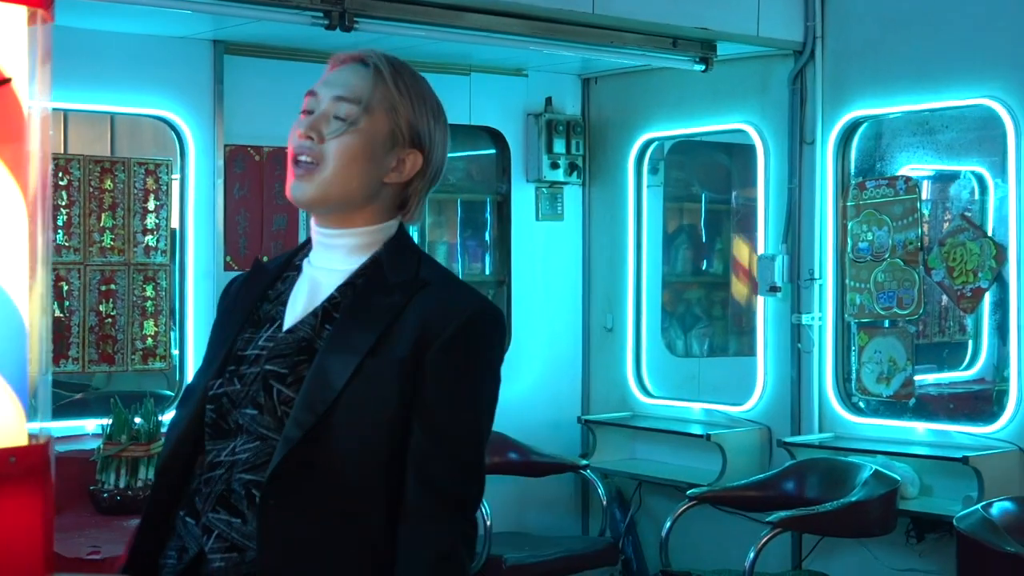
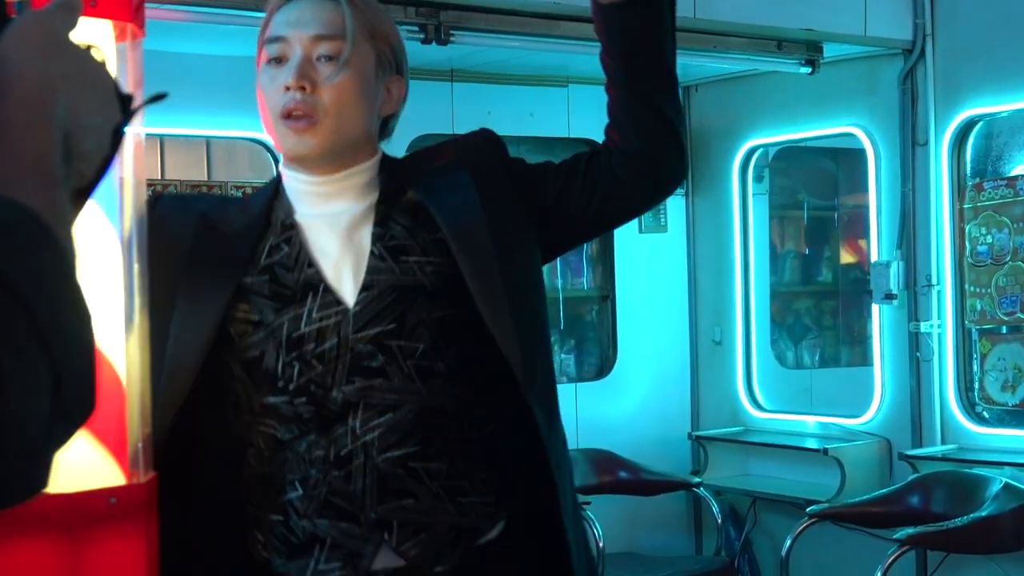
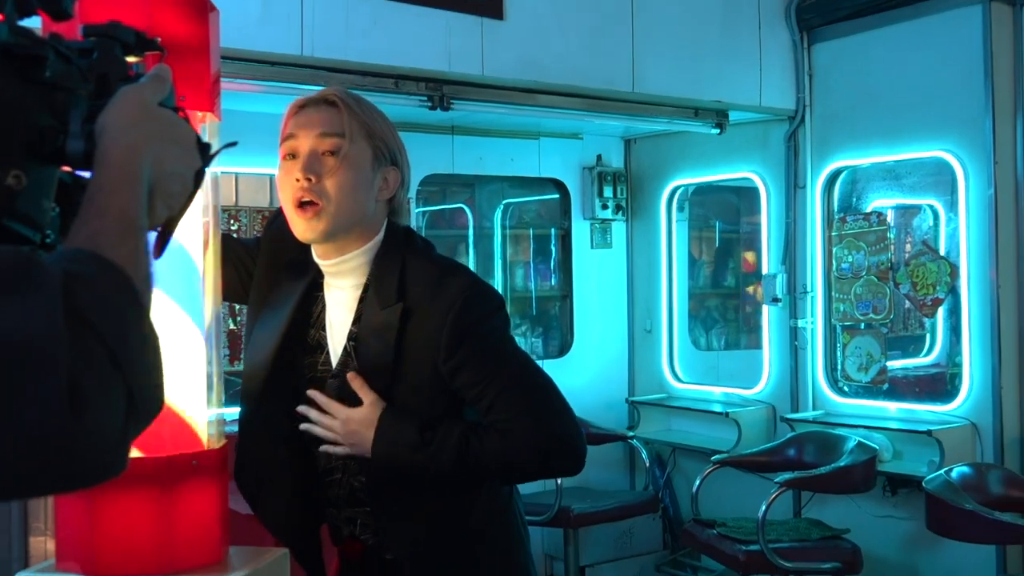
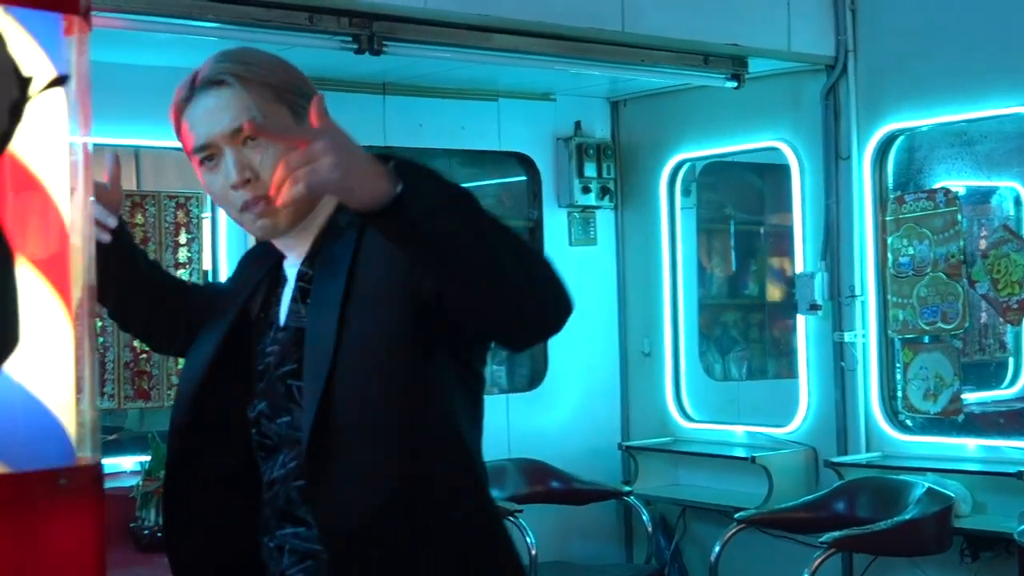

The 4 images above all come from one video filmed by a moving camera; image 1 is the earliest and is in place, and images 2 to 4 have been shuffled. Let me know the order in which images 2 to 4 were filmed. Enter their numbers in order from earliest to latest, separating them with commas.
4, 2, 3
